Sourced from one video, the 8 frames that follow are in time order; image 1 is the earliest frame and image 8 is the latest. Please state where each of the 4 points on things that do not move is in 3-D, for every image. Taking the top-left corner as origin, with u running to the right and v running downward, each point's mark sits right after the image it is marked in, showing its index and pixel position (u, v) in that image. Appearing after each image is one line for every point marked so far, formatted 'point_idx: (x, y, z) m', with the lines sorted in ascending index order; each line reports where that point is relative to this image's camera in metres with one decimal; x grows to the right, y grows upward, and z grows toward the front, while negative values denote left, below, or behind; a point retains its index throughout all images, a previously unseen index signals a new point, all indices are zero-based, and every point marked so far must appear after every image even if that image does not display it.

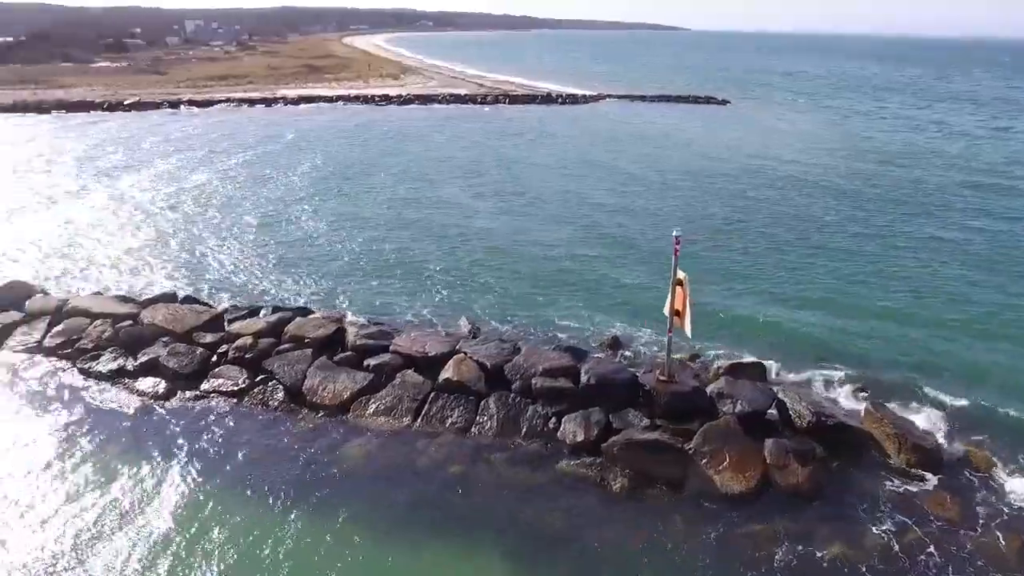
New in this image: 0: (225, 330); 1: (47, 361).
0: (-2.8, -0.4, +7.8) m
1: (-4.4, -0.7, +7.6) m
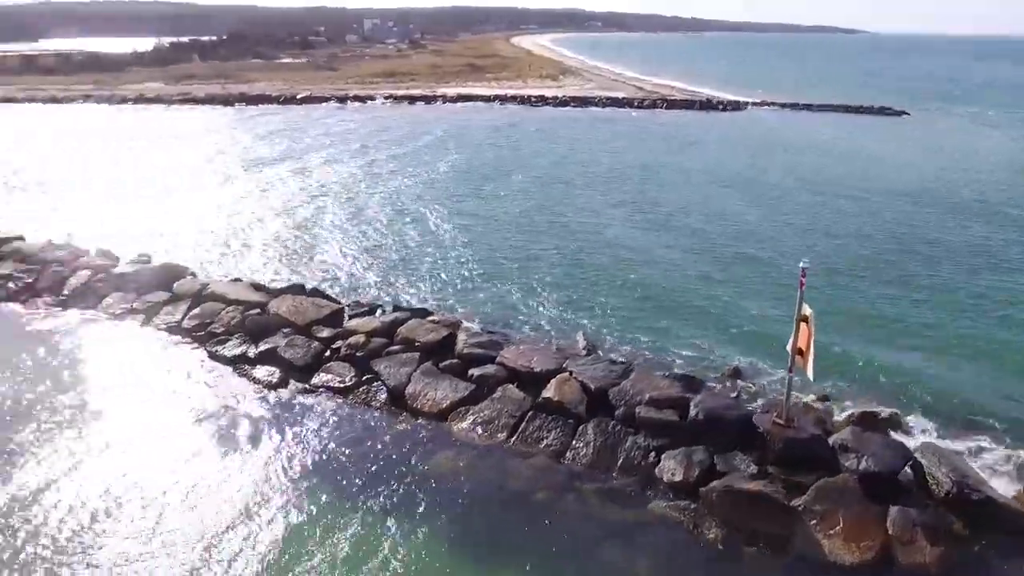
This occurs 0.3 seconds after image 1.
0: (-1.7, -0.4, +8.0) m
1: (-3.3, -0.6, +8.0) m
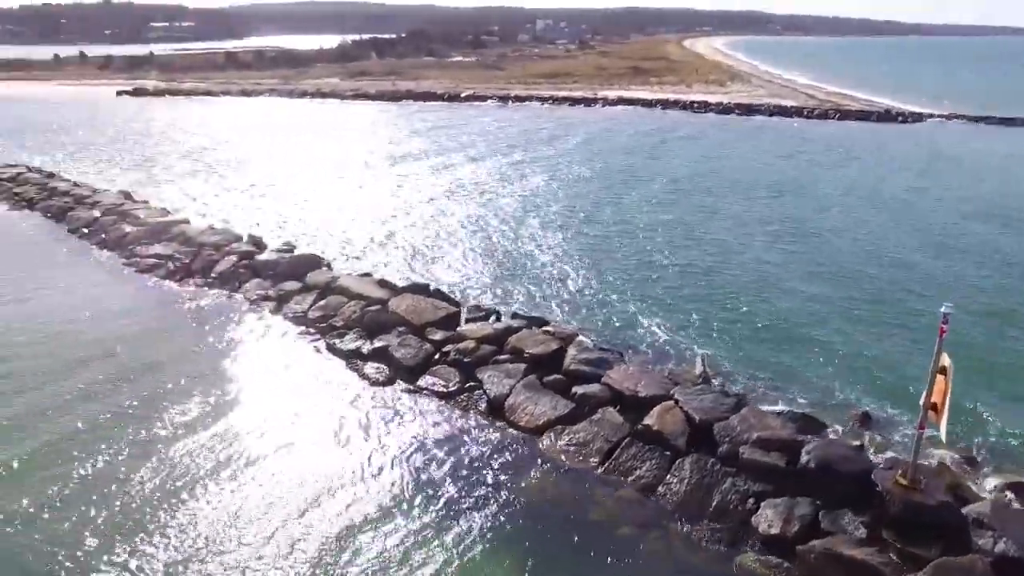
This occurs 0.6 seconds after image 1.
0: (-0.6, -0.4, +8.0) m
1: (-2.1, -0.5, +8.3) m
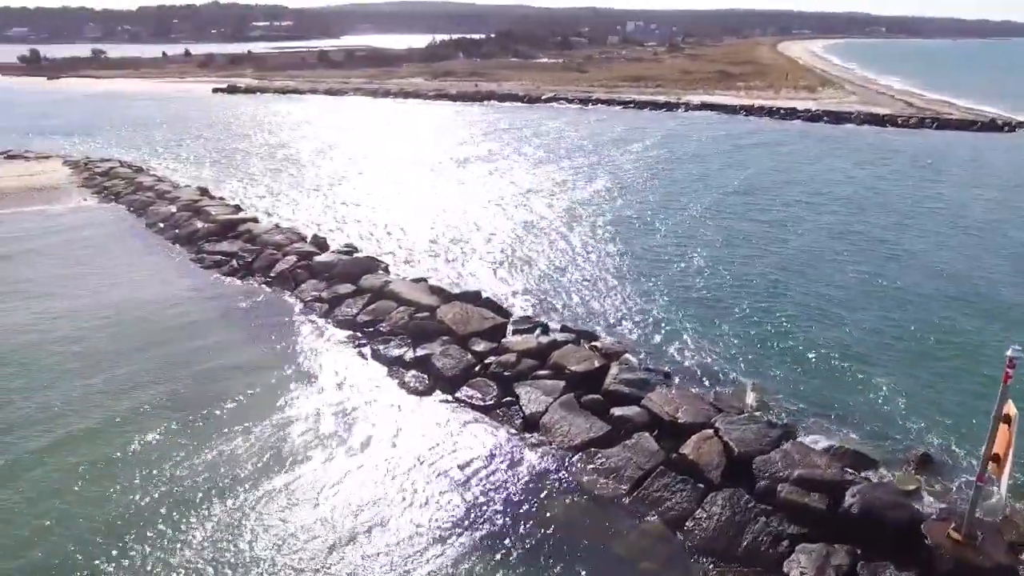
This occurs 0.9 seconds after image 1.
0: (-0.1, -0.5, +7.9) m
1: (-1.7, -0.5, +8.4) m
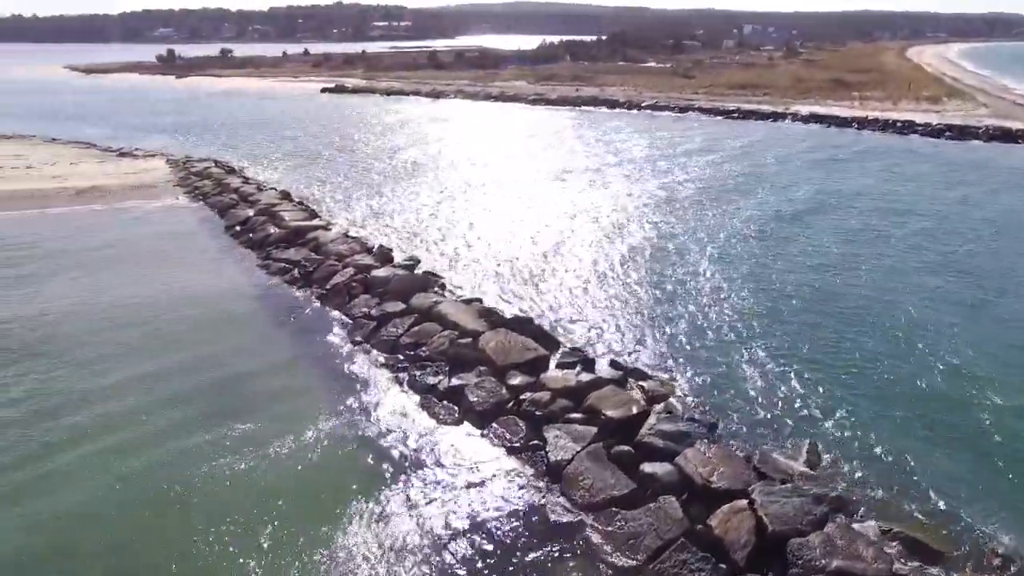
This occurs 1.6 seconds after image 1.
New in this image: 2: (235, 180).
0: (+0.2, -0.8, +7.4) m
1: (-1.2, -0.8, +8.1) m
2: (-5.7, +2.2, +16.5) m
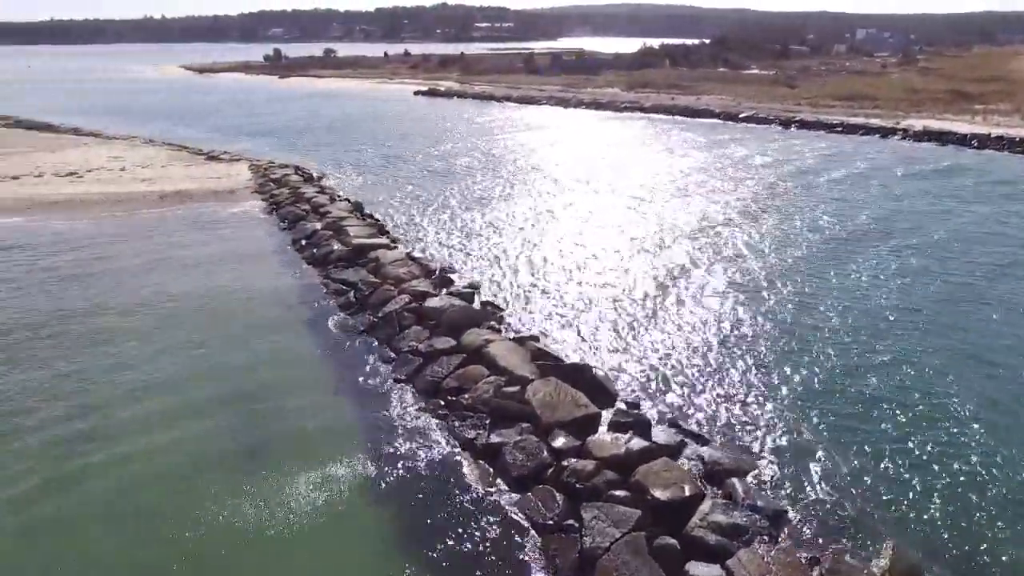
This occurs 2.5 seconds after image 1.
0: (+0.6, -1.2, +6.7) m
1: (-0.7, -1.1, +7.6) m
2: (-4.1, +2.0, +16.4) m
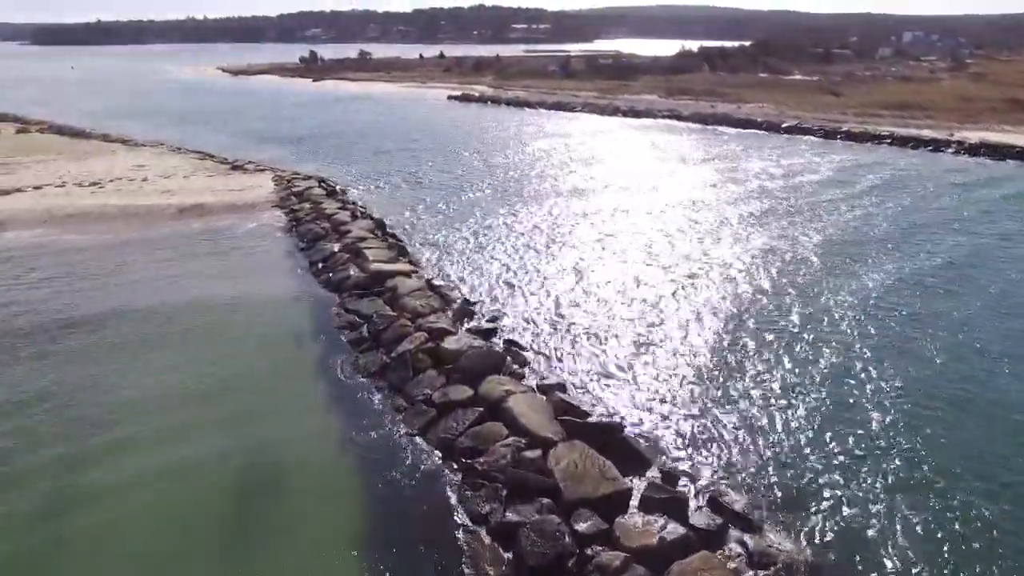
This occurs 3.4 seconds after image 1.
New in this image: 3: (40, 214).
0: (+0.7, -1.7, +5.9) m
1: (-0.6, -1.6, +6.9) m
2: (-3.6, +1.6, +15.8) m
3: (-9.6, +1.5, +16.2) m
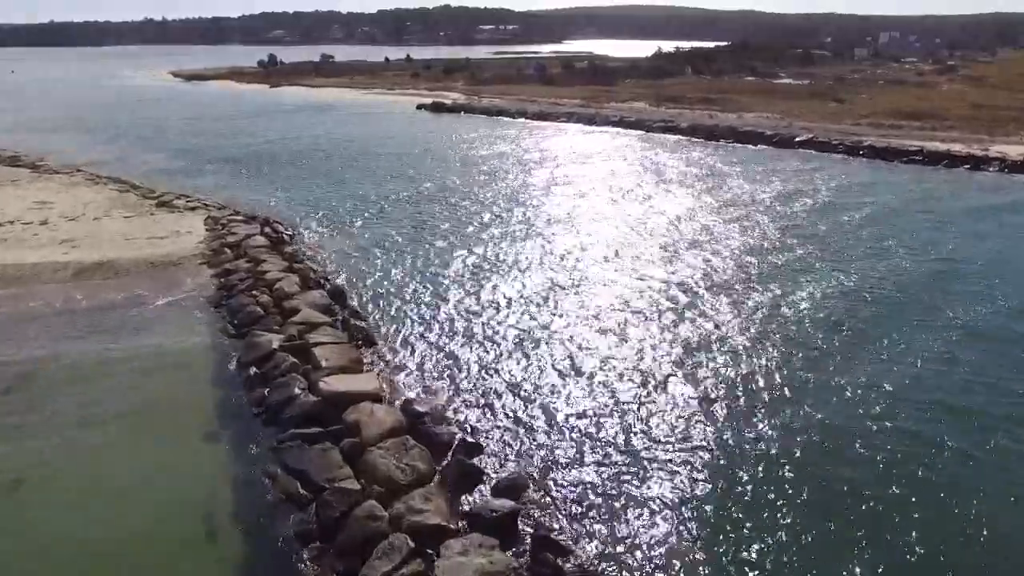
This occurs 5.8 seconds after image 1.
0: (+1.1, -2.9, +2.4) m
1: (-0.2, -2.8, +3.3) m
2: (-3.6, +0.4, +12.1) m
3: (-9.6, +0.1, +12.3) m
